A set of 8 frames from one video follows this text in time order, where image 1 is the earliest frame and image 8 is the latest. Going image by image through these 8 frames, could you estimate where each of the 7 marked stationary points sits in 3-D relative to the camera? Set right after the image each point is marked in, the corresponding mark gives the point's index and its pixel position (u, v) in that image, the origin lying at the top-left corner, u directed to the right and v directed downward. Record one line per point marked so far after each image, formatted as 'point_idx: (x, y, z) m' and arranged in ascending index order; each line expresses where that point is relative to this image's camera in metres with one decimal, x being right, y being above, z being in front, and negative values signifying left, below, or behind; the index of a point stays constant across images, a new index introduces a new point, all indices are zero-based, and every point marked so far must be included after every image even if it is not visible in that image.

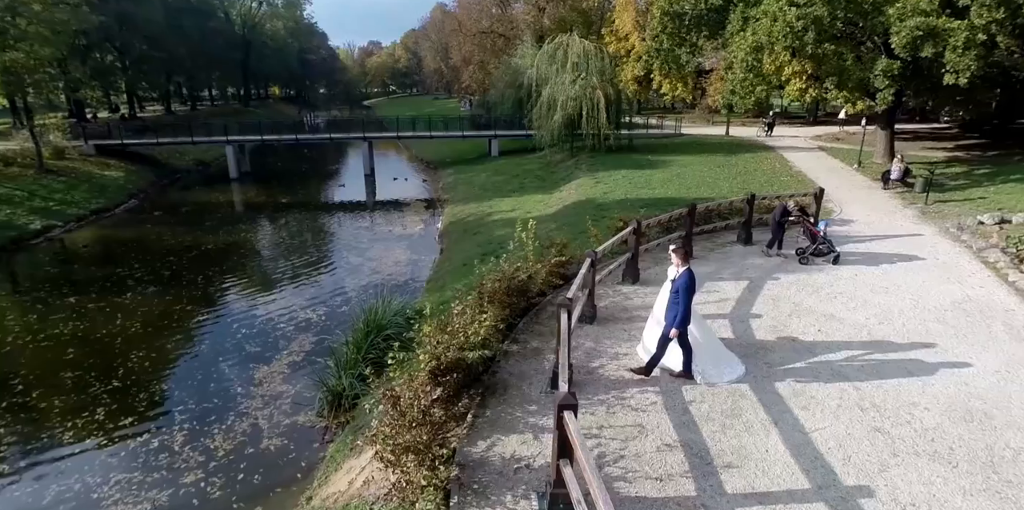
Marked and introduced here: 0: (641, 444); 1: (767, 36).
0: (+1.4, -2.2, +6.1) m
1: (+8.4, +7.4, +18.2) m
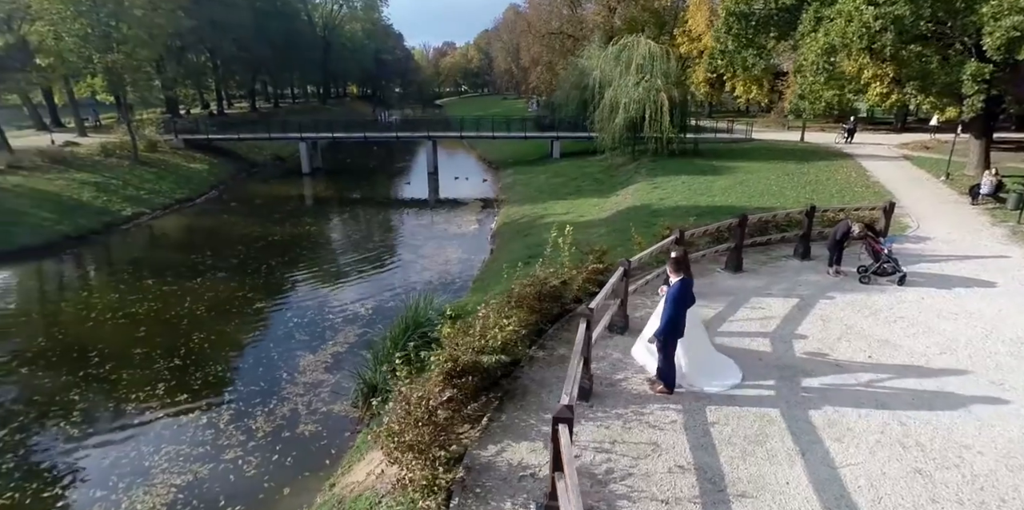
0: (+1.5, -2.3, +5.9) m
1: (+10.3, +6.9, +17.0) m
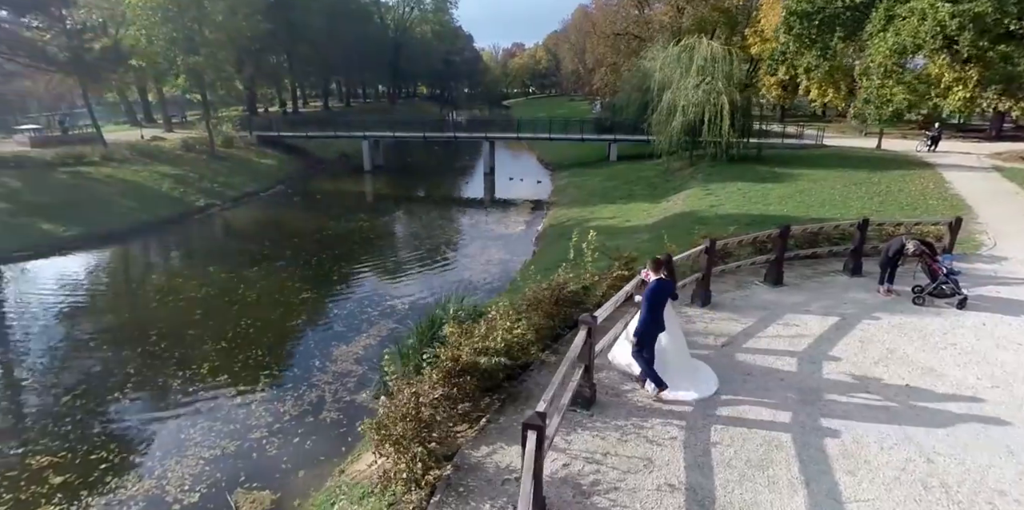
0: (+1.4, -2.4, +5.7) m
1: (+11.8, +6.4, +15.7) m
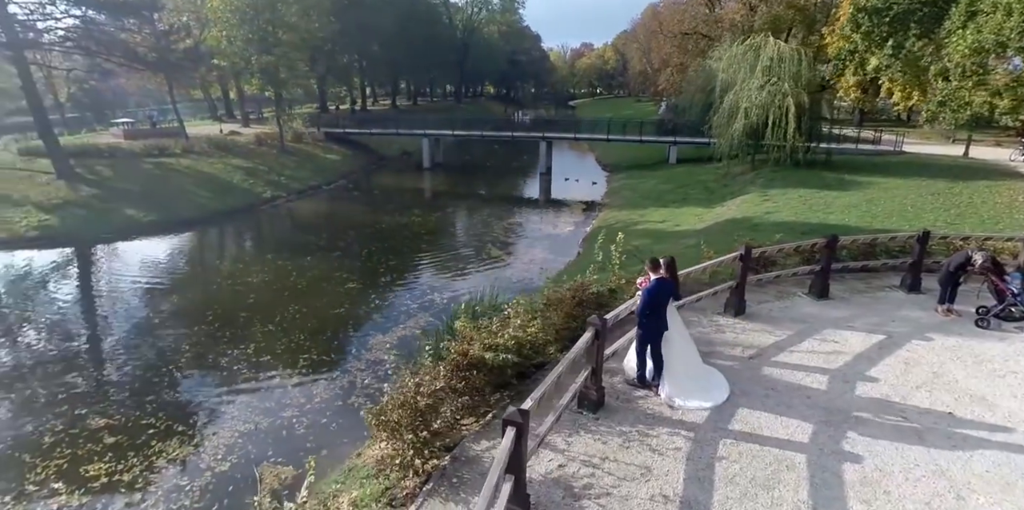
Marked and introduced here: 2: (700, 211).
0: (+1.3, -2.4, +5.6) m
1: (+13.1, +5.9, +14.3) m
2: (+6.7, +1.6, +19.2) m
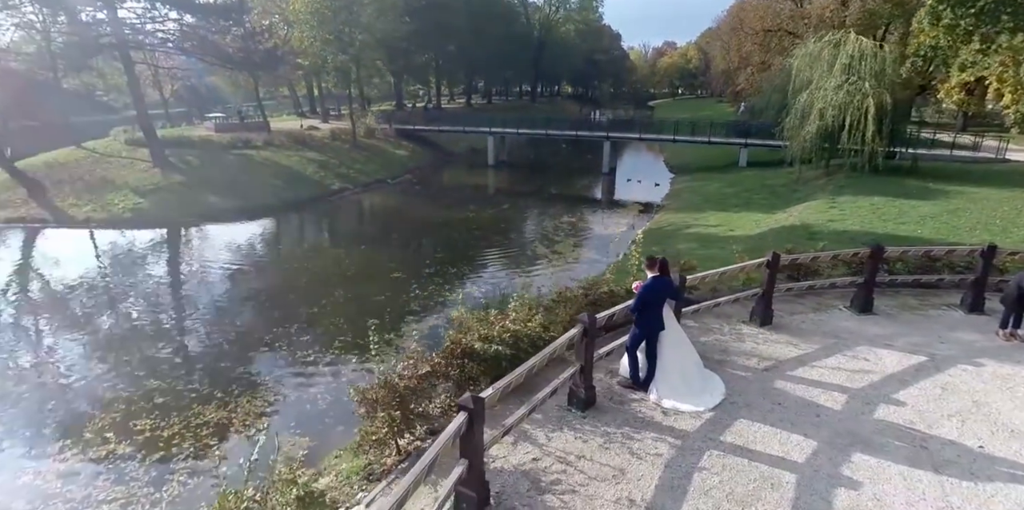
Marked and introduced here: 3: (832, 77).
0: (+0.9, -2.4, +5.5) m
1: (+14.2, +5.3, +12.4) m
2: (+8.4, +1.3, +18.2) m
3: (+12.1, +6.8, +20.3) m
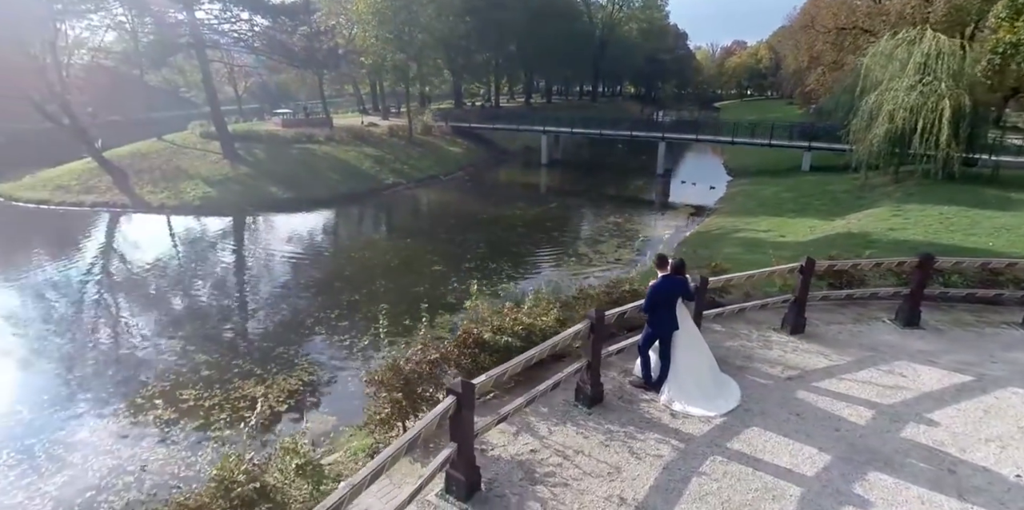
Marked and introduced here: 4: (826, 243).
0: (+0.9, -2.3, +5.5) m
1: (+15.1, +4.8, +10.9) m
2: (+9.8, +1.1, +17.3) m
3: (+13.9, +6.3, +19.0) m
4: (+8.1, +0.3, +13.8) m
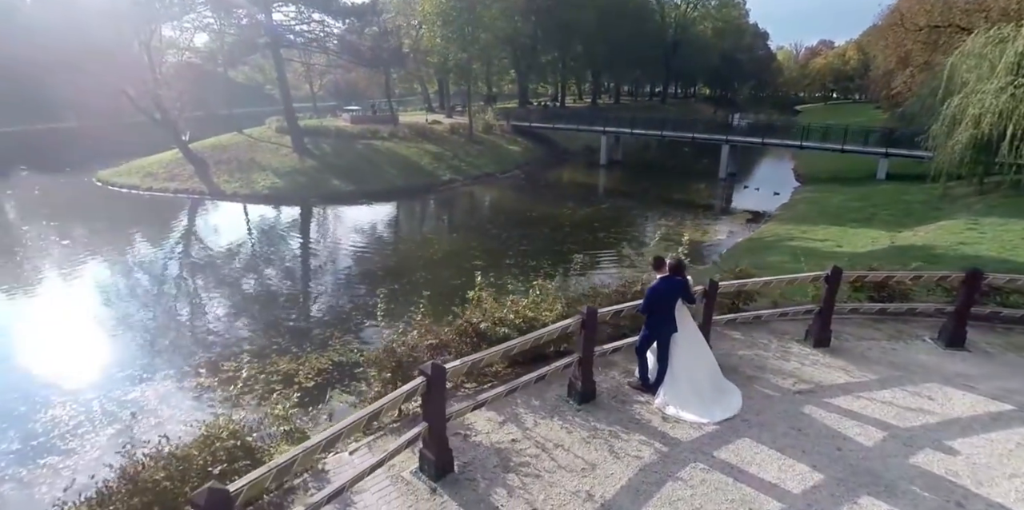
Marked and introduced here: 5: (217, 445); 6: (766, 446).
0: (+0.6, -2.3, +5.5) m
1: (+15.7, +4.2, +9.1) m
2: (+11.1, +0.6, +16.1) m
3: (+15.6, +5.7, +17.3) m
4: (+8.9, 0.0, +12.9) m
5: (-2.7, -1.7, +4.9) m
6: (+2.8, -2.1, +5.9) m
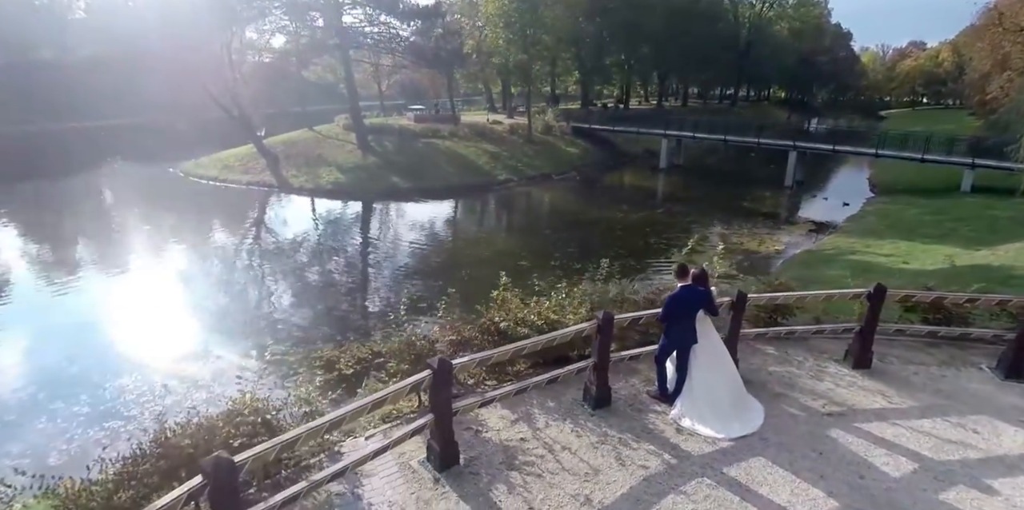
0: (+0.6, -2.3, +5.5) m
1: (+16.3, +3.4, +7.4) m
2: (+12.4, +0.1, +14.9) m
3: (+17.2, +5.0, +15.5) m
4: (+9.8, -0.5, +11.9) m
5: (-2.7, -1.6, +5.4) m
6: (+2.9, -2.3, +5.7) m
